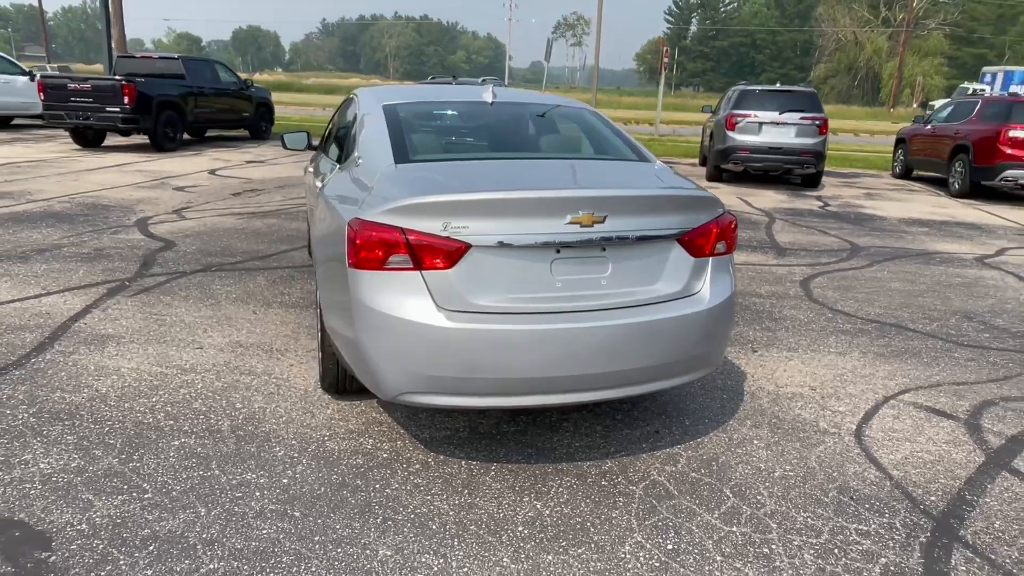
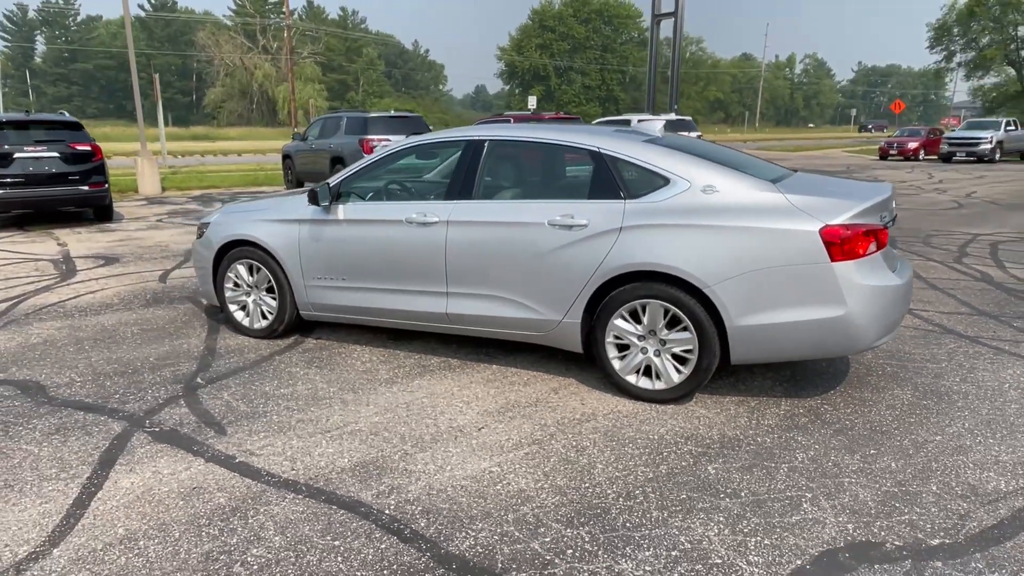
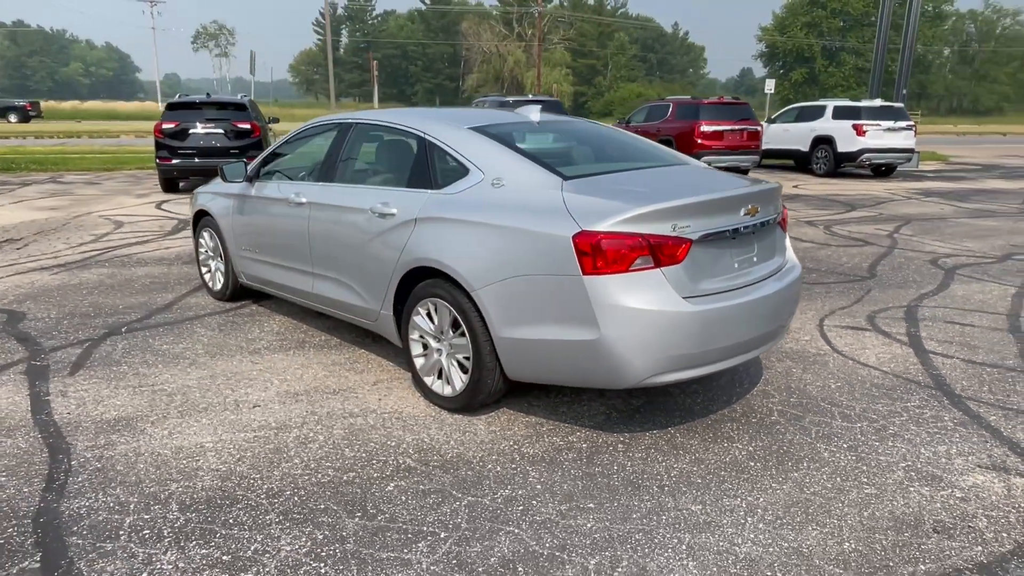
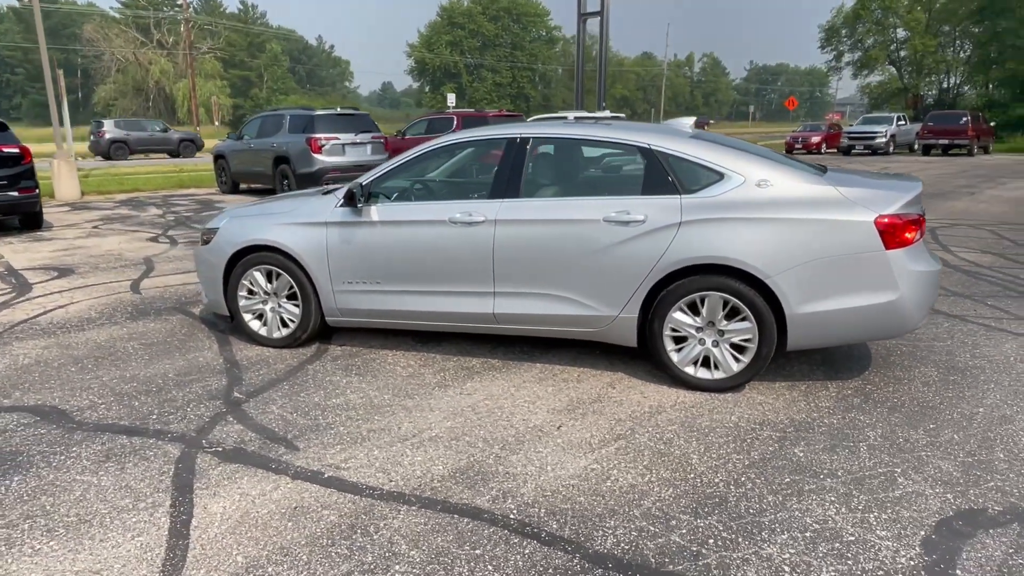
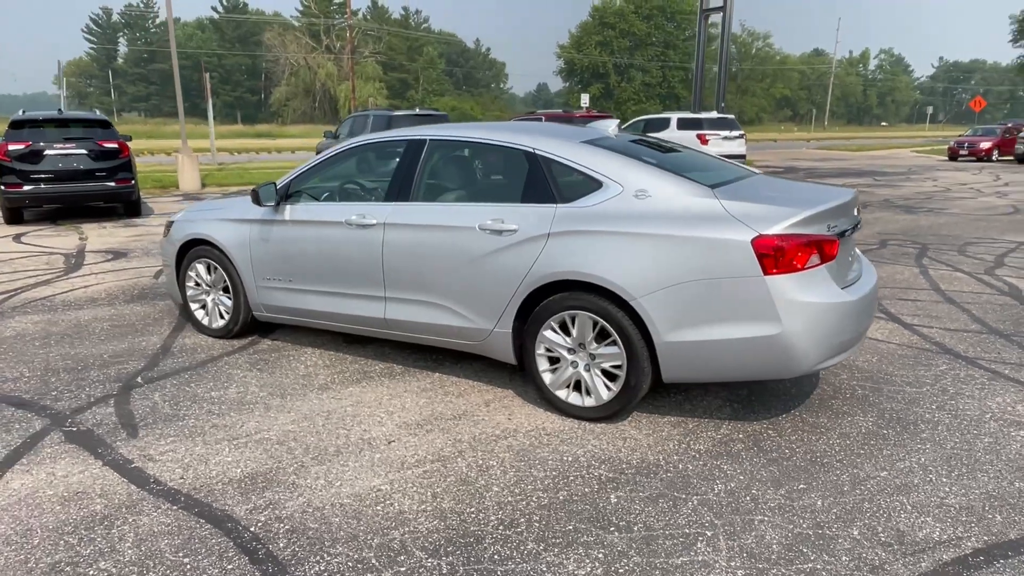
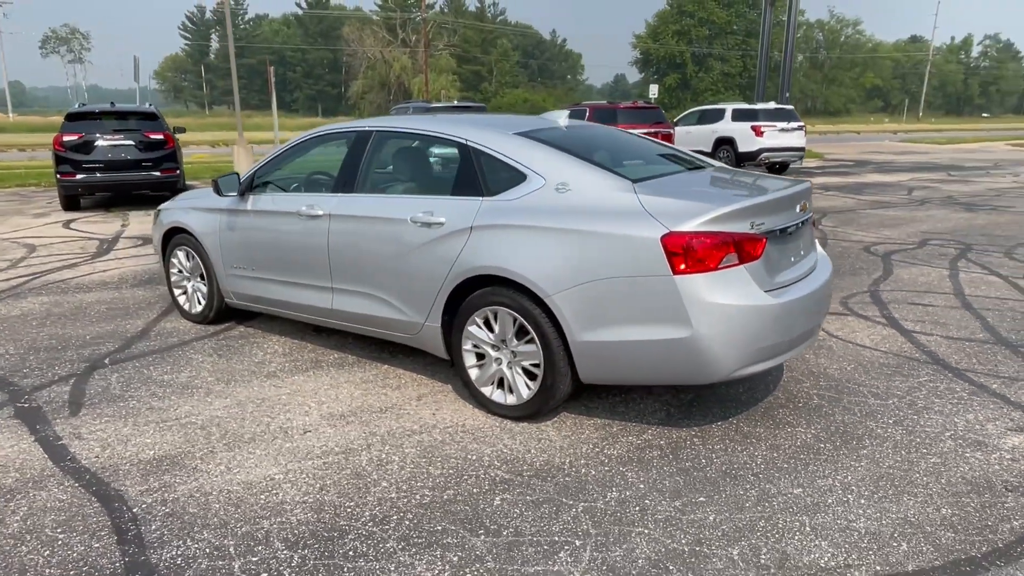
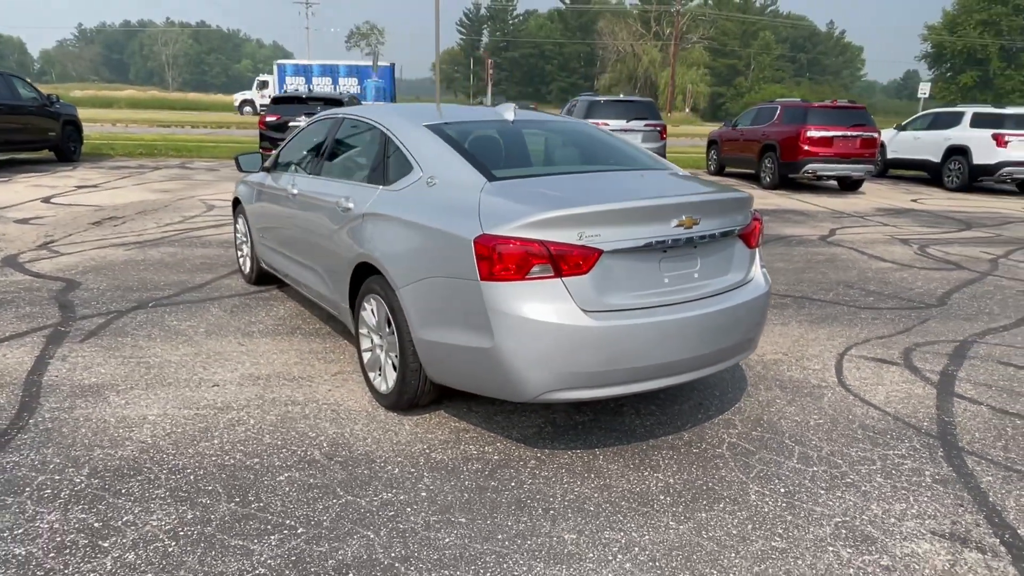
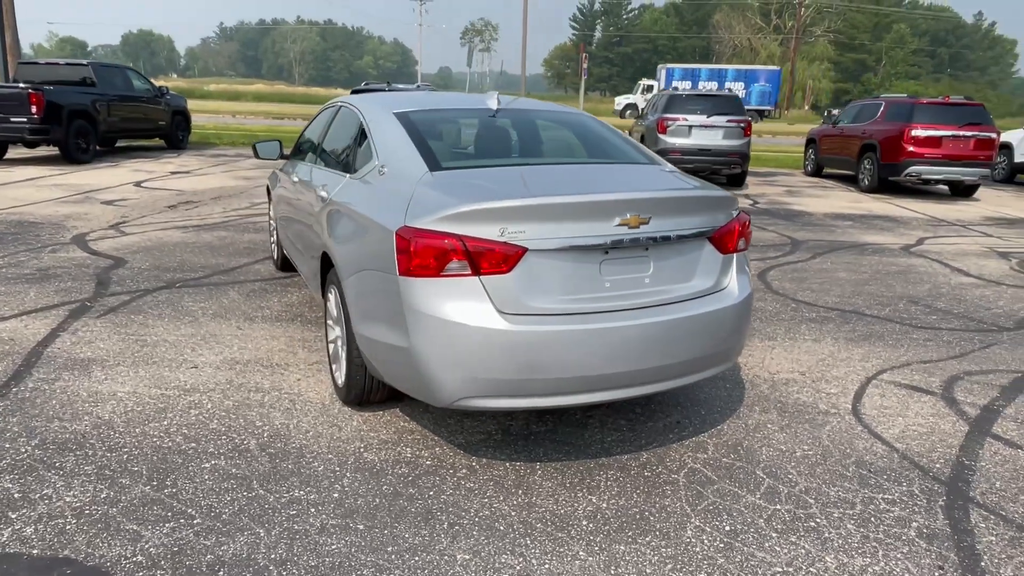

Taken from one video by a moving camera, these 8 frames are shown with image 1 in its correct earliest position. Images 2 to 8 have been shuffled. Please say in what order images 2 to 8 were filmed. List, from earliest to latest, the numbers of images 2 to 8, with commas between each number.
8, 7, 3, 6, 5, 2, 4
